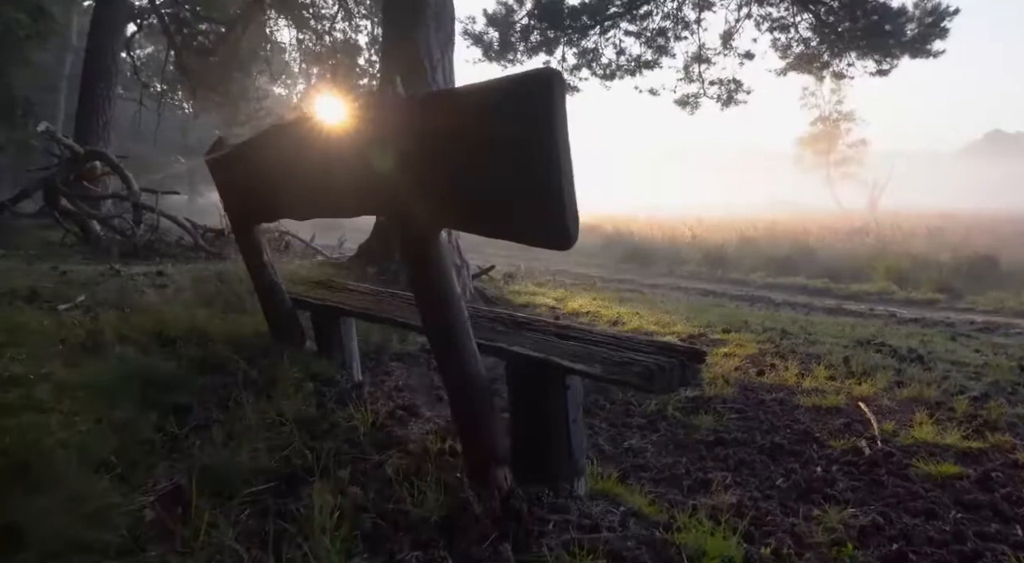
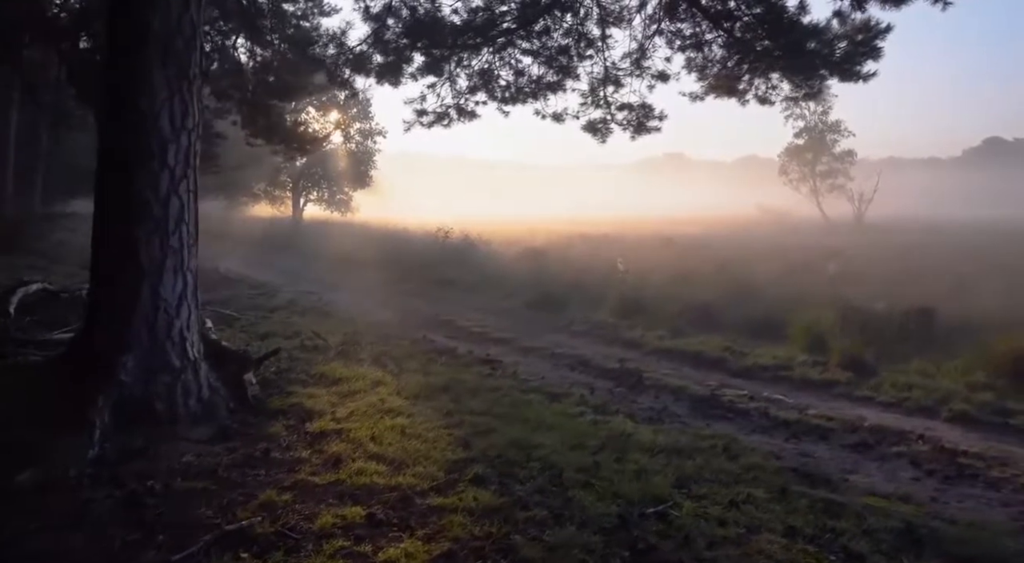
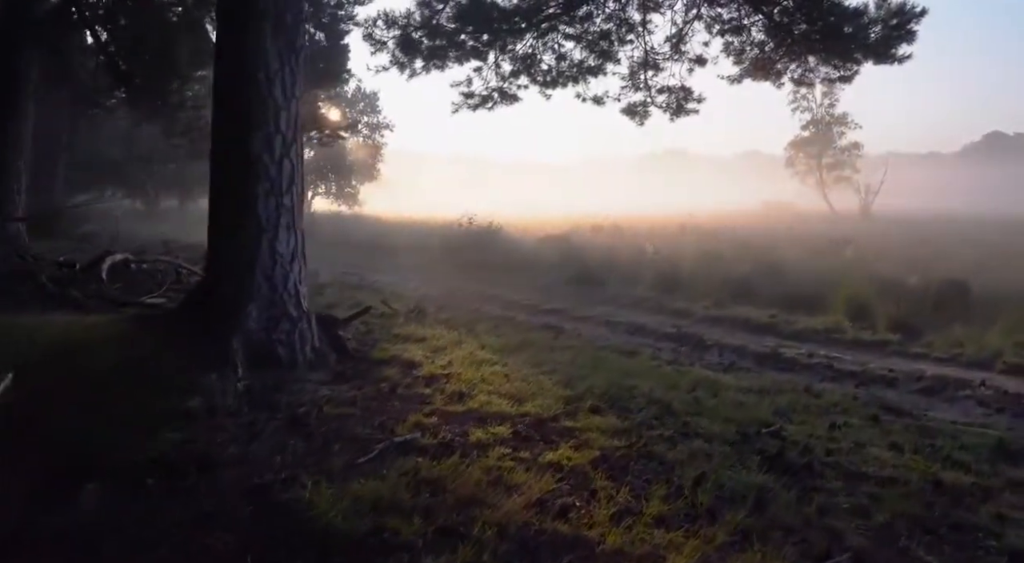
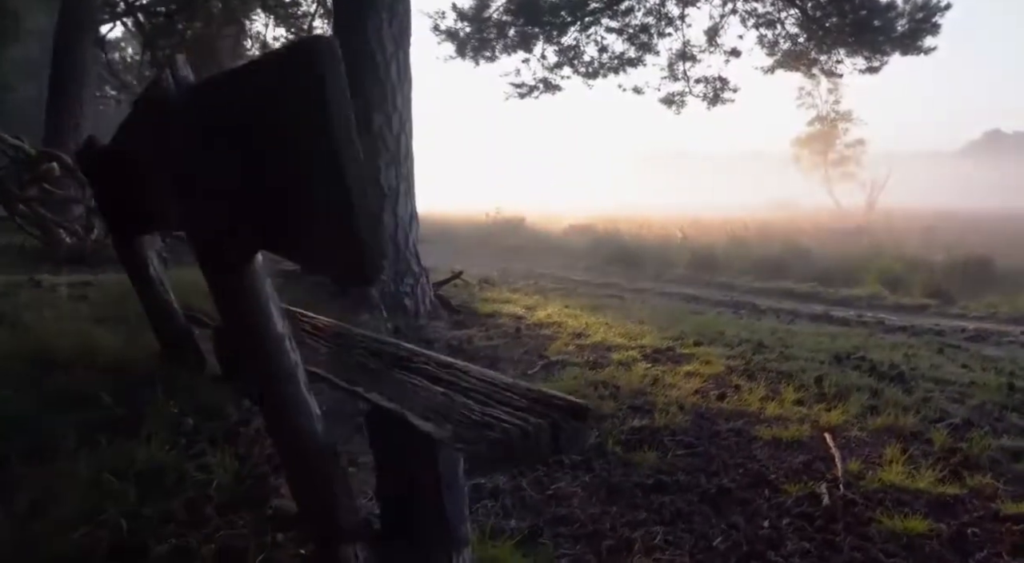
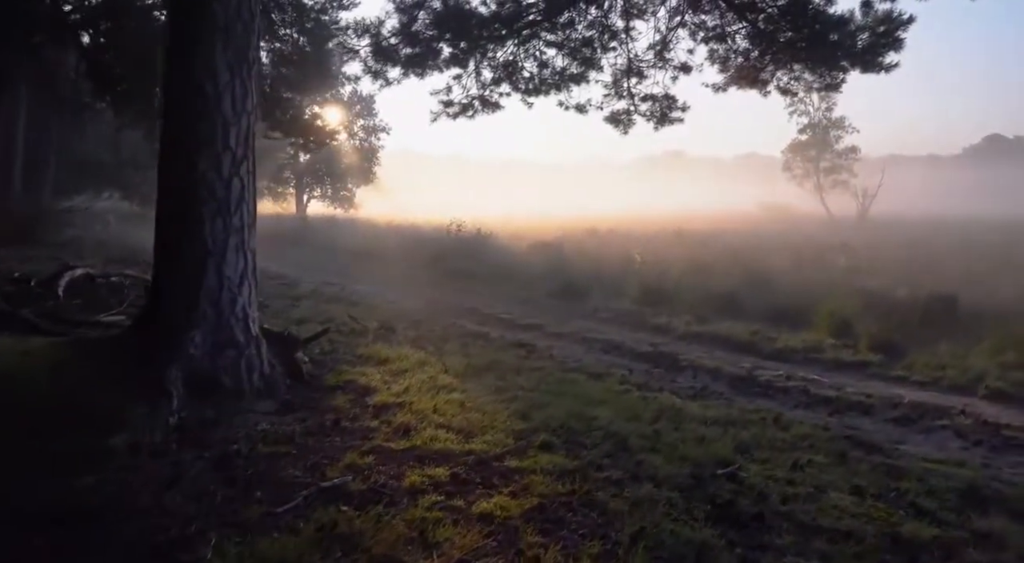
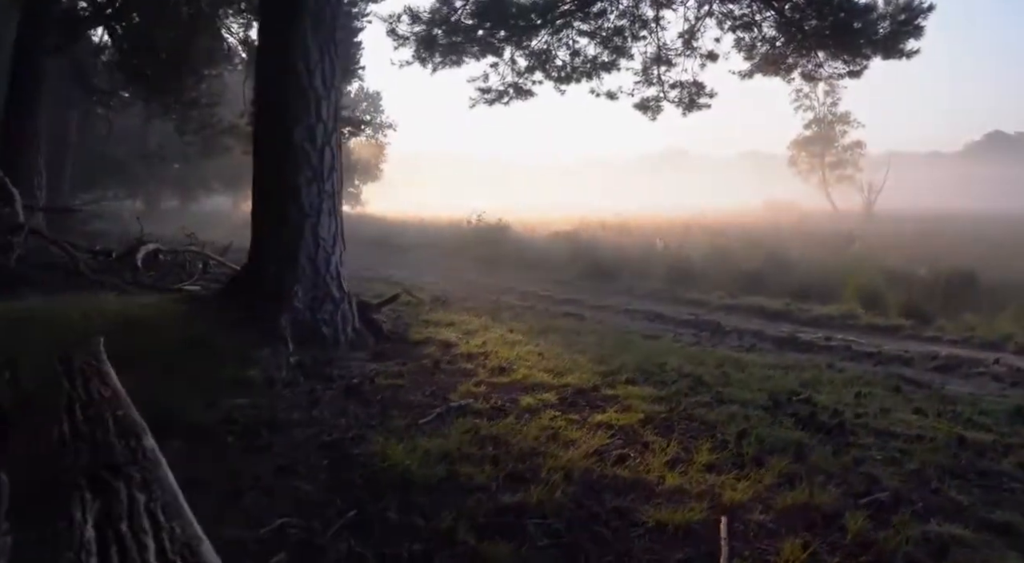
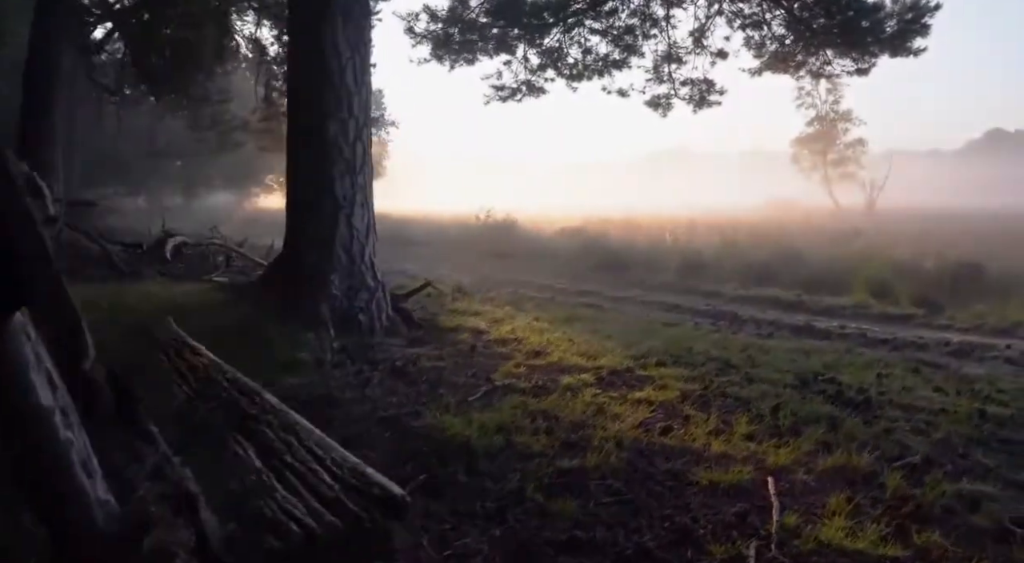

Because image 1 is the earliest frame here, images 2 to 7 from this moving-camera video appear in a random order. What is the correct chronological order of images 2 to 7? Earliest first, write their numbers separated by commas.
4, 7, 6, 3, 5, 2
